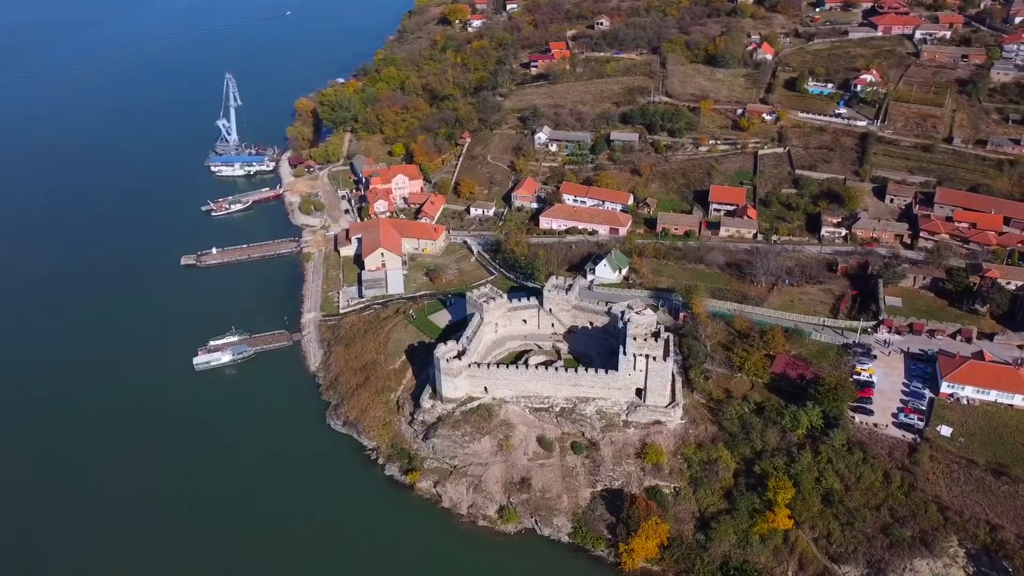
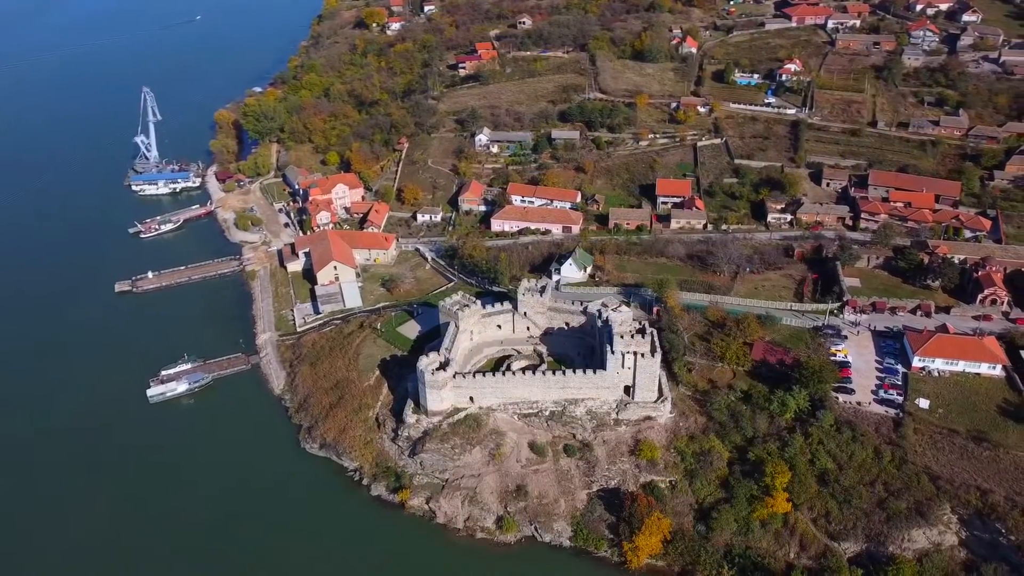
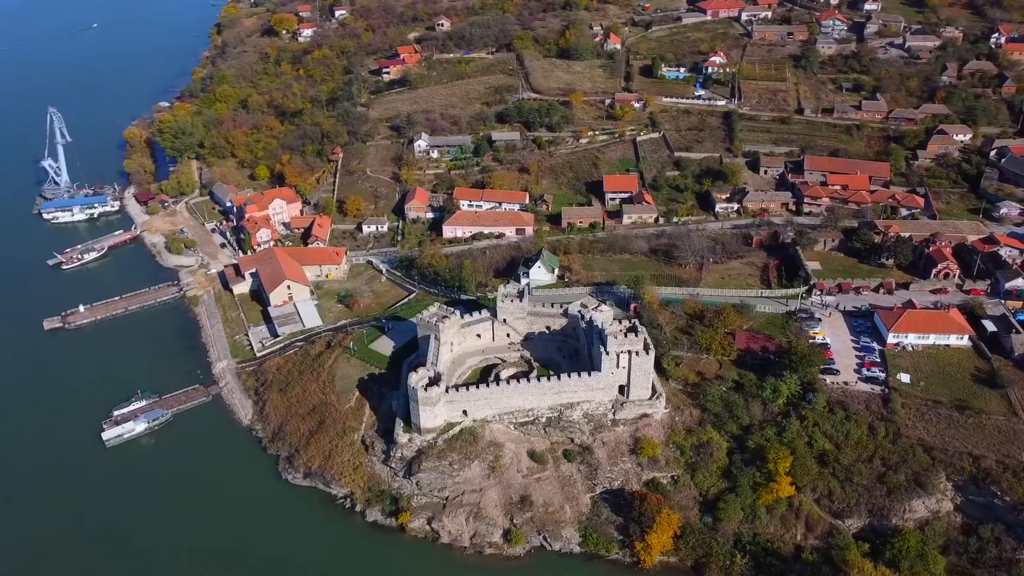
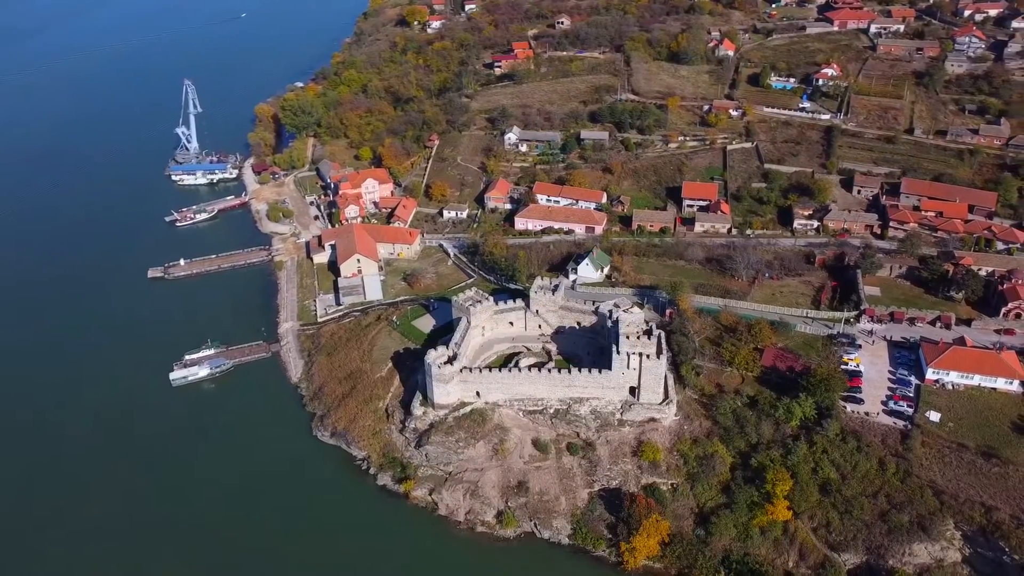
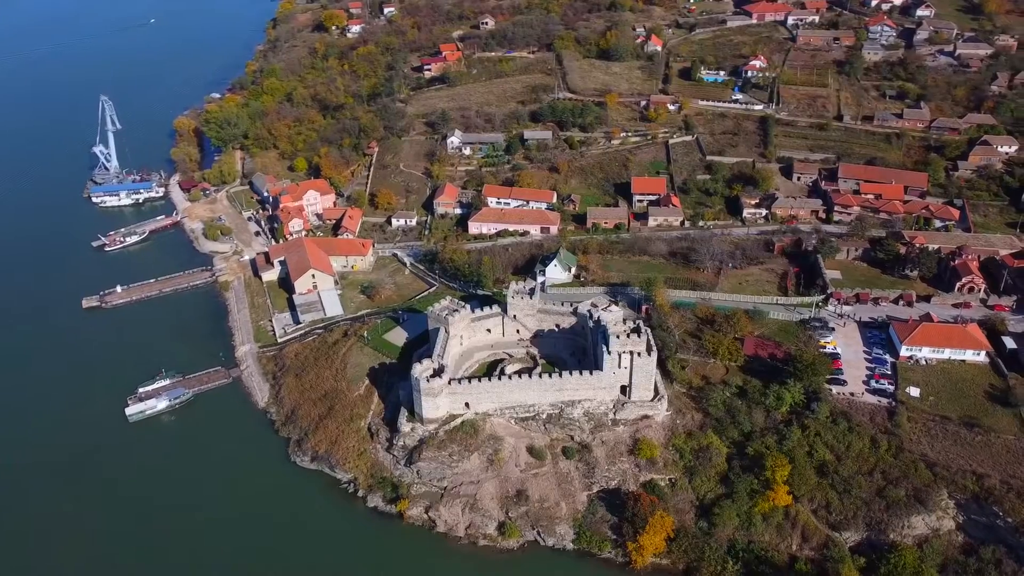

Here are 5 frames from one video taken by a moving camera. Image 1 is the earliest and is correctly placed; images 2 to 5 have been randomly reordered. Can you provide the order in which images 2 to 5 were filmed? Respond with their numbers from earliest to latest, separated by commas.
4, 2, 5, 3
